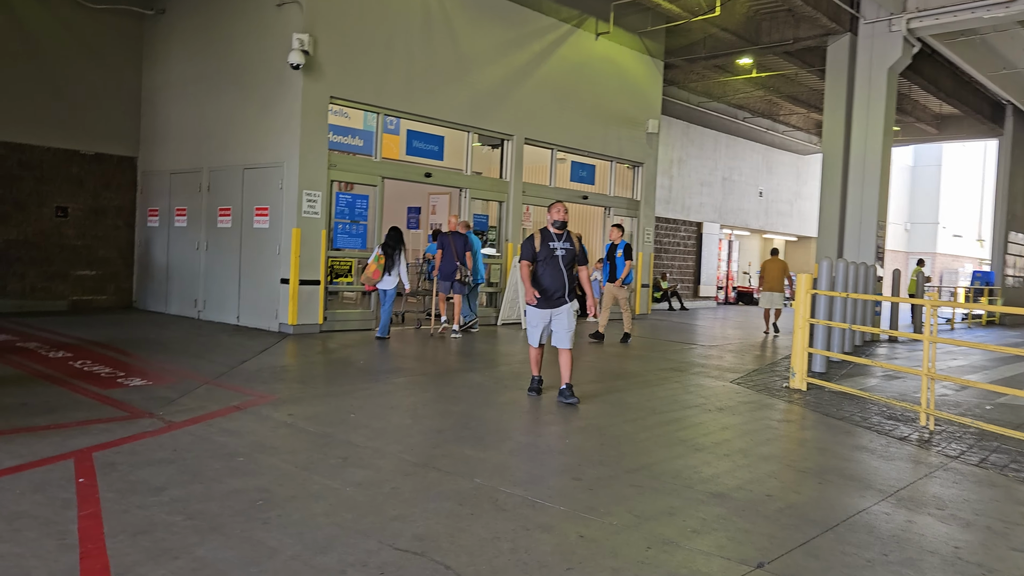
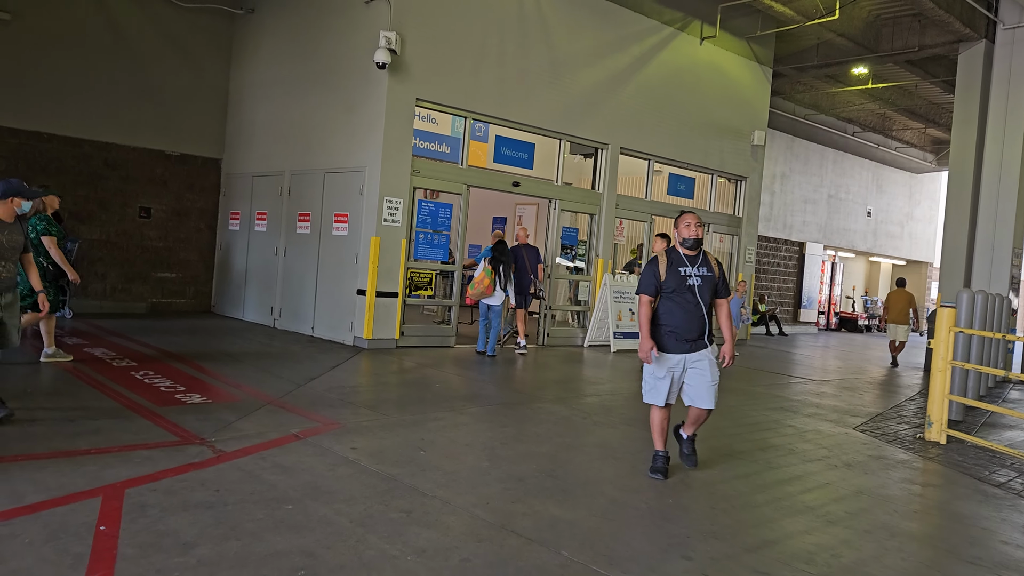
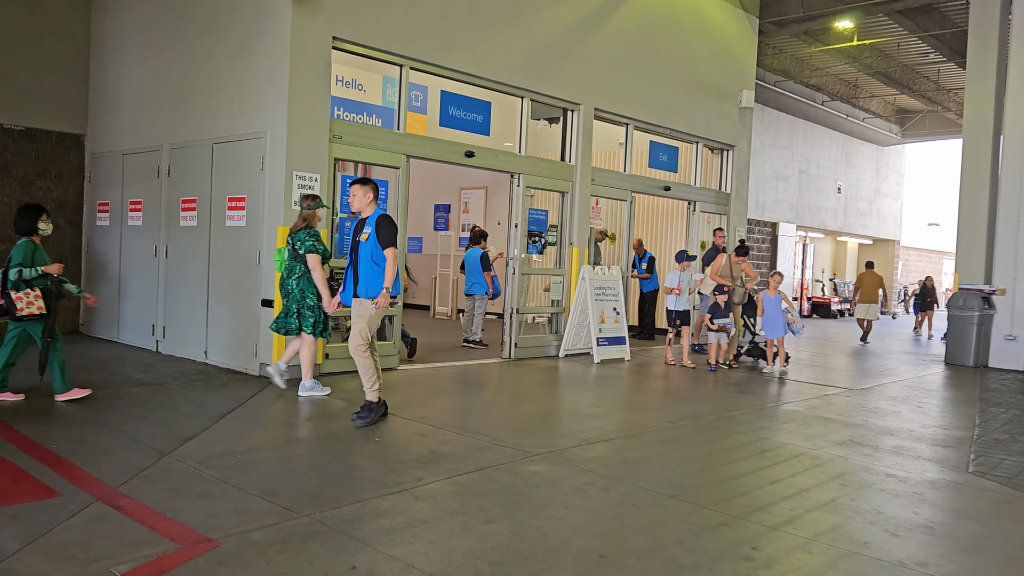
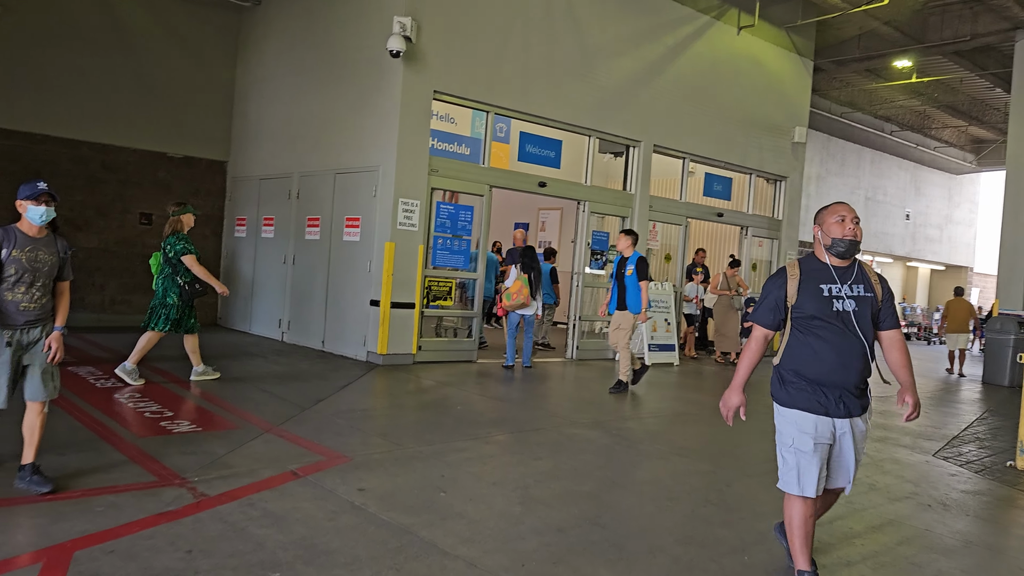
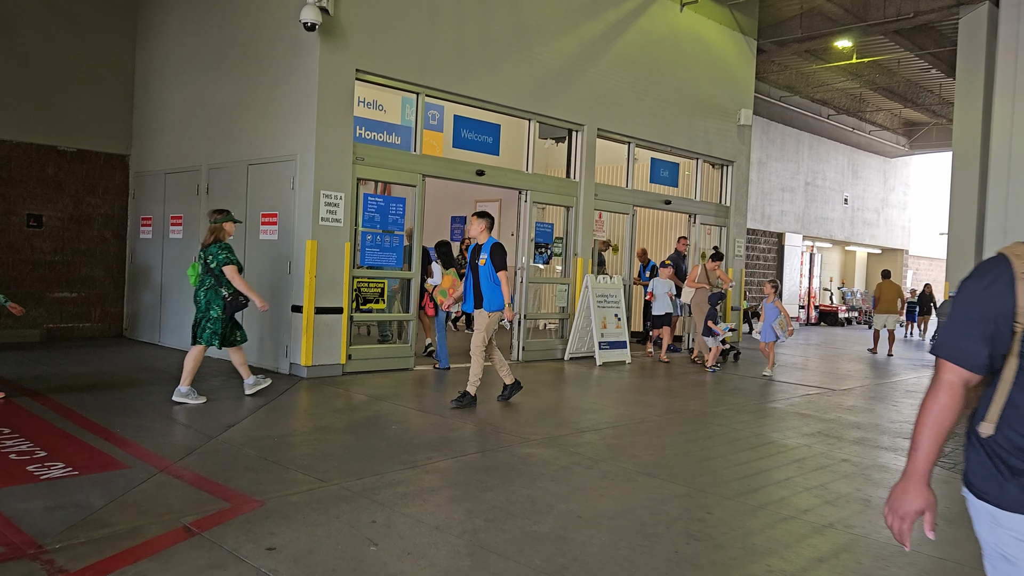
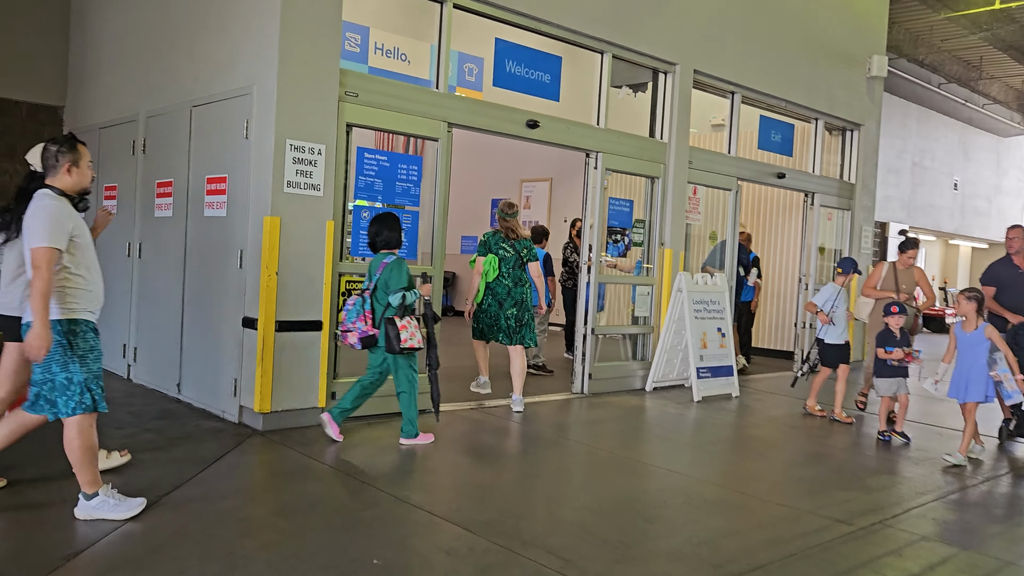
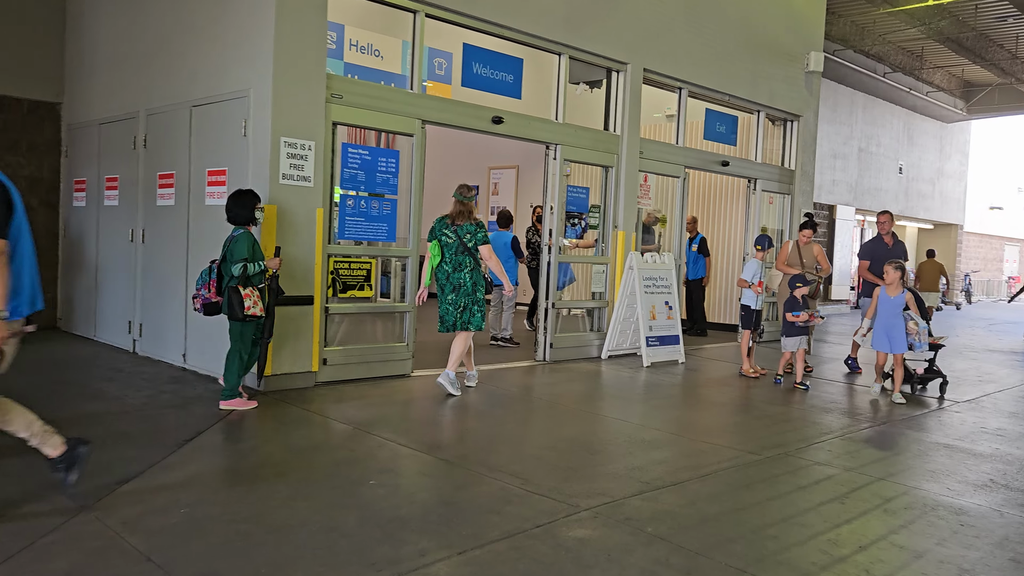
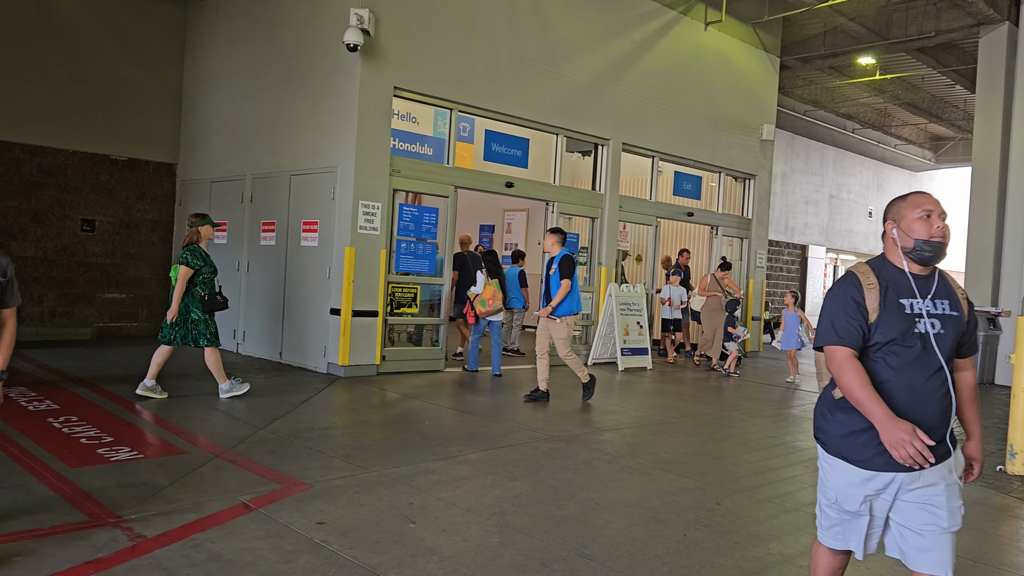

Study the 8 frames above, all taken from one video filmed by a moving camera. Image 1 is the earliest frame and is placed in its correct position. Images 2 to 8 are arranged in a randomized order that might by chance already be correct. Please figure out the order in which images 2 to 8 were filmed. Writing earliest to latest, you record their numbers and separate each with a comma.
2, 4, 8, 5, 3, 7, 6
